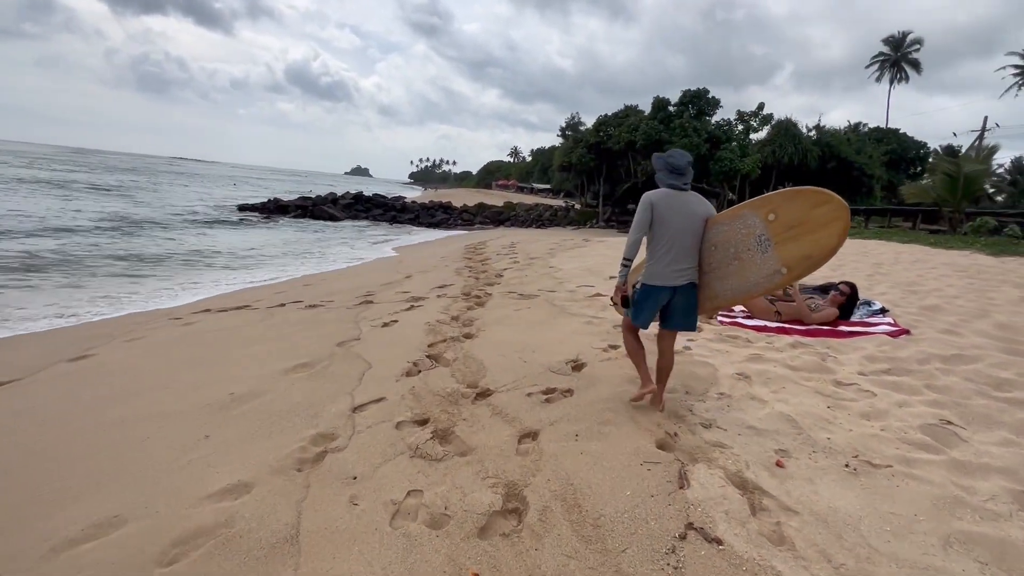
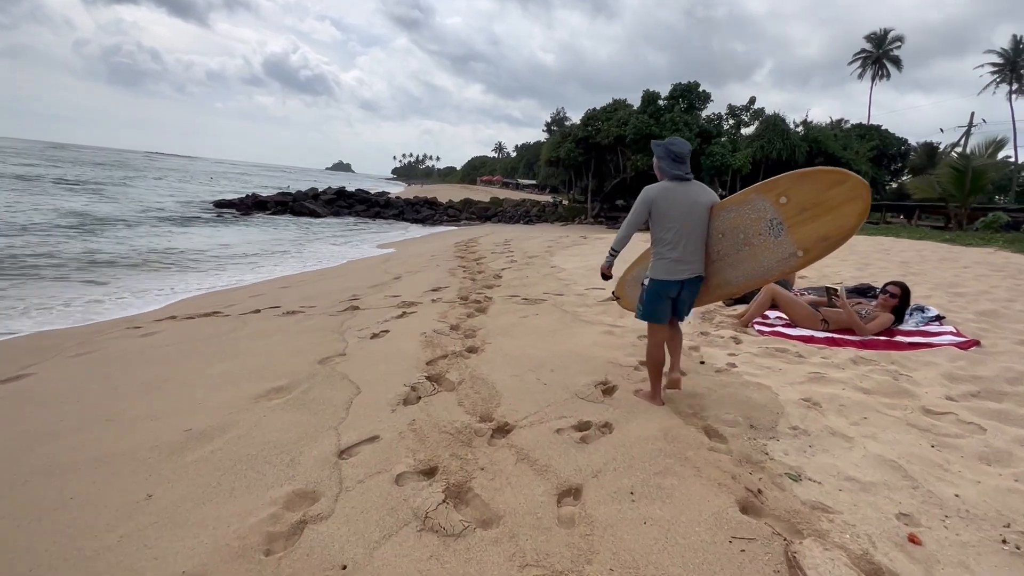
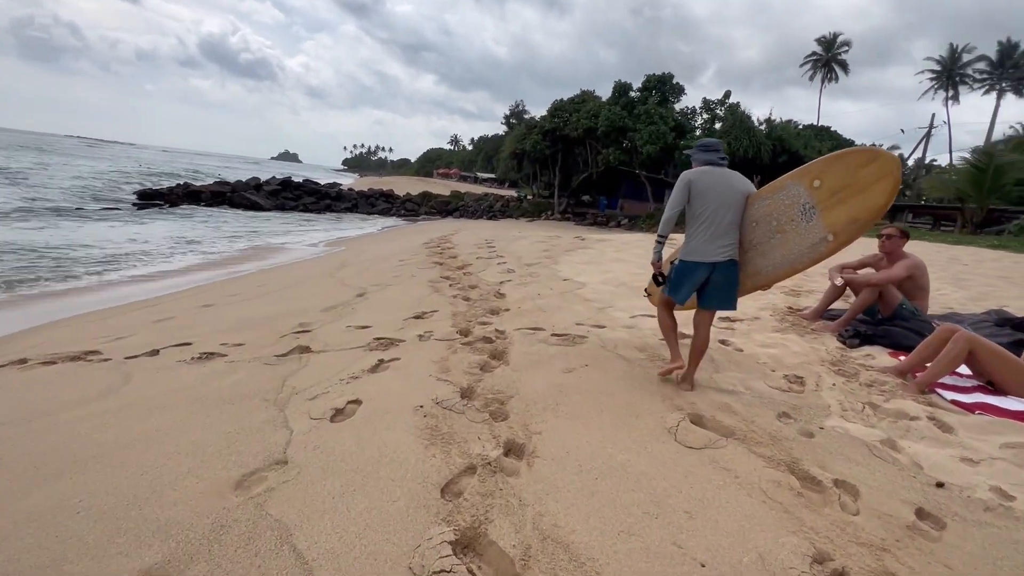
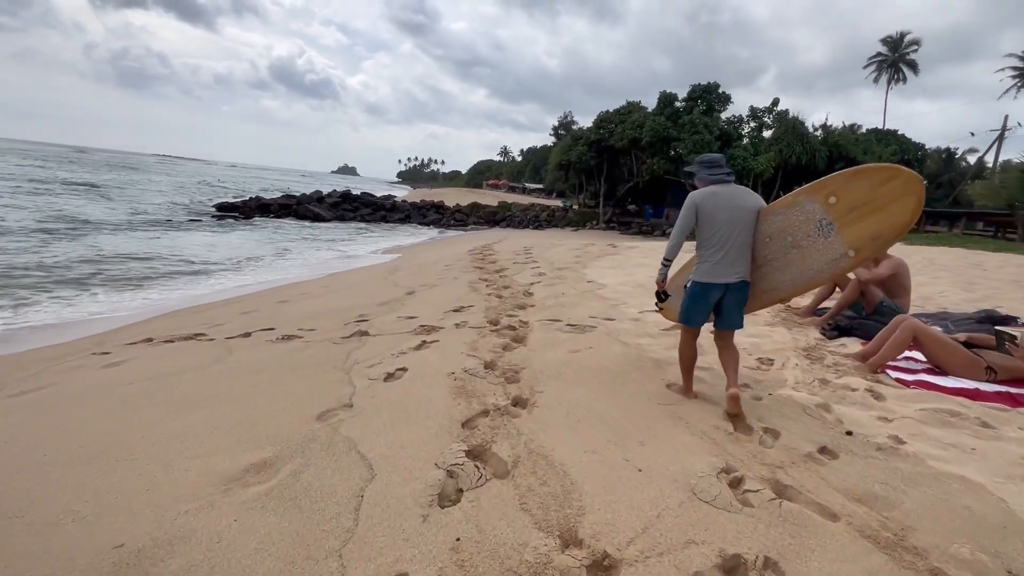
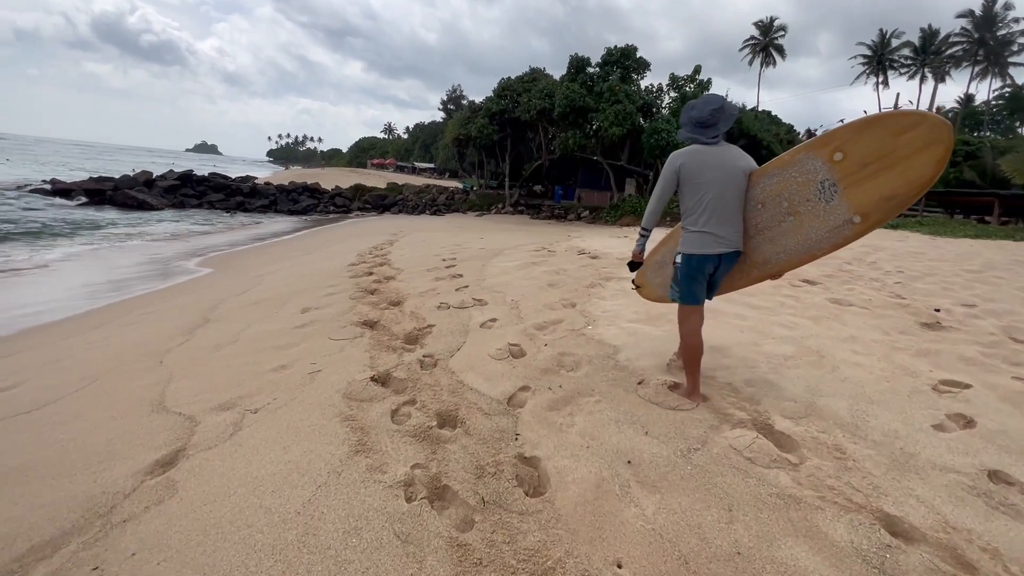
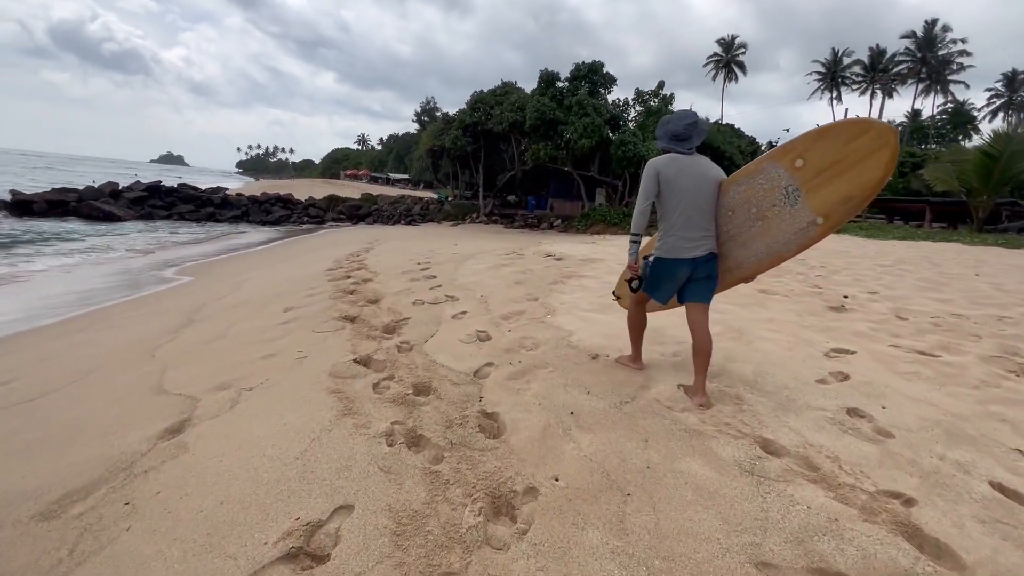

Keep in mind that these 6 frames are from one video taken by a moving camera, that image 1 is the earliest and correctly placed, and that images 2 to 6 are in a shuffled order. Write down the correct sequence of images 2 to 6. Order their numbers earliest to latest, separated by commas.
2, 4, 3, 6, 5
